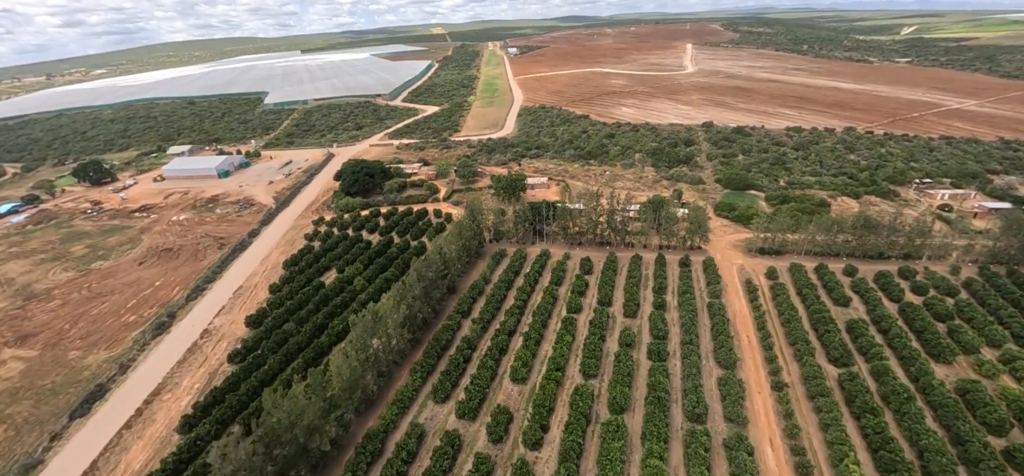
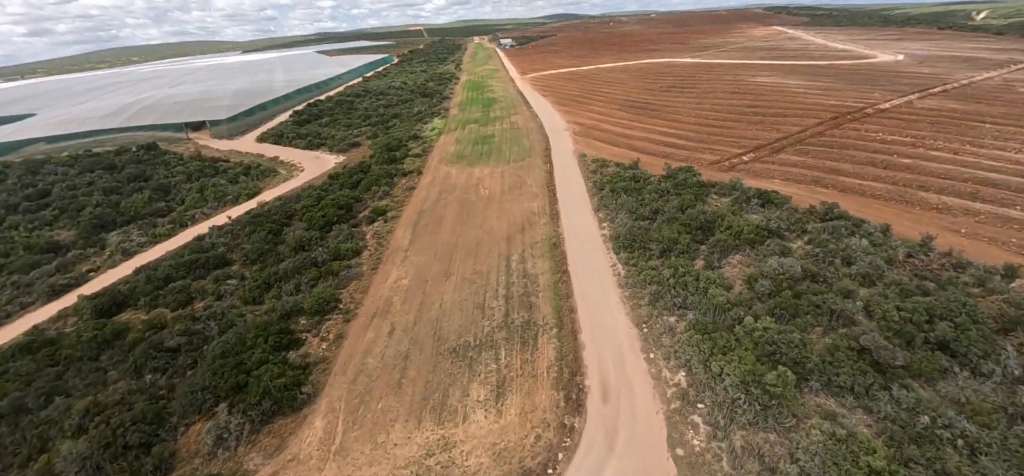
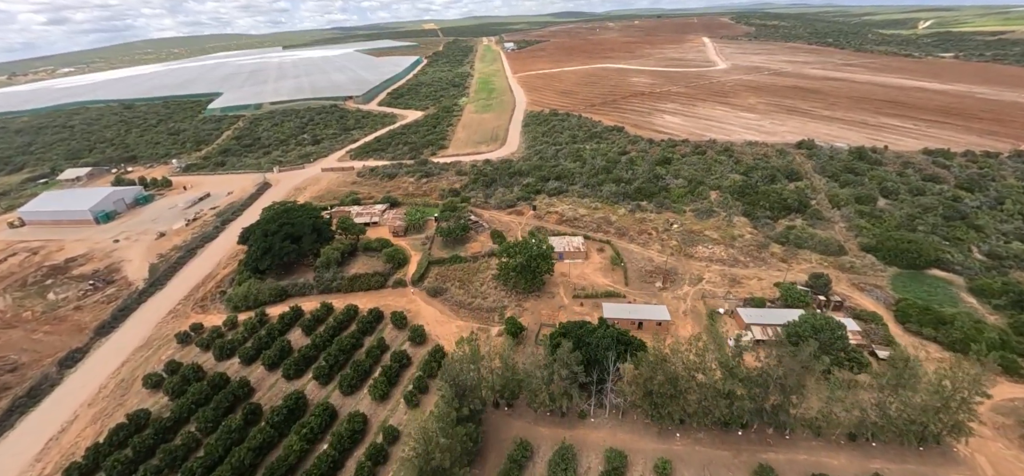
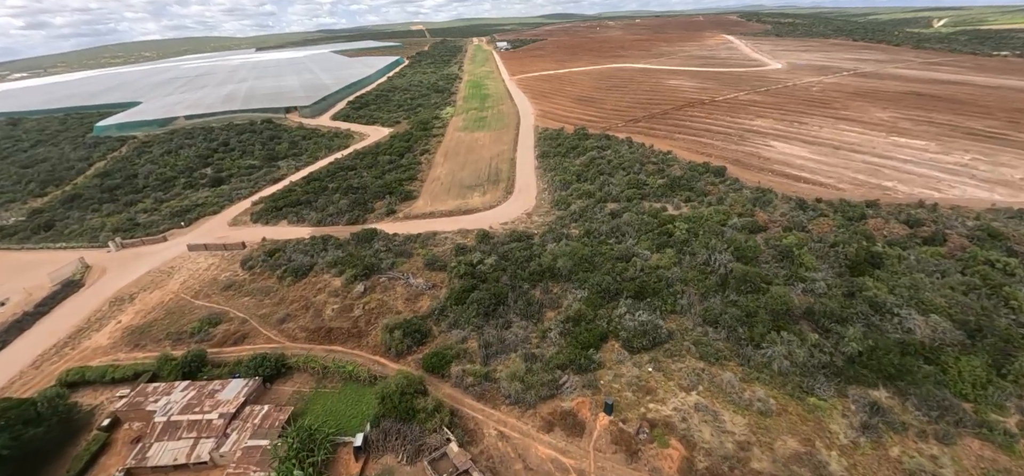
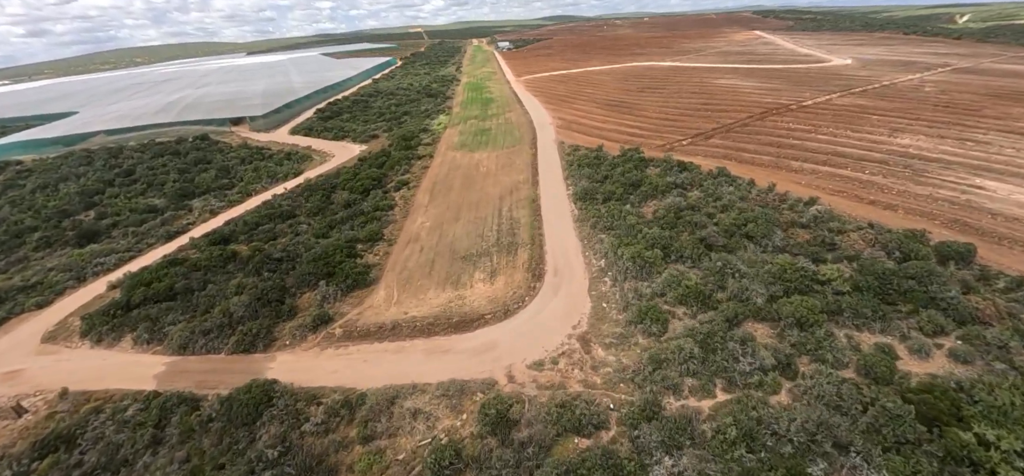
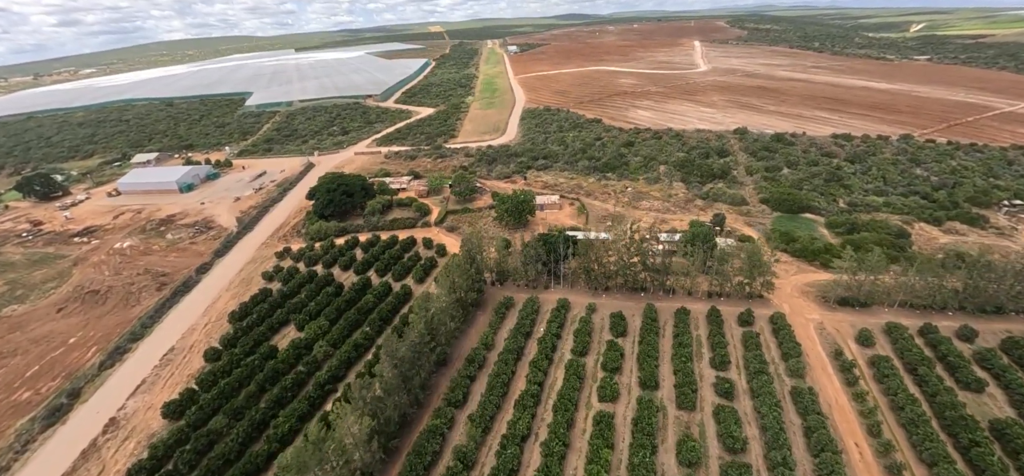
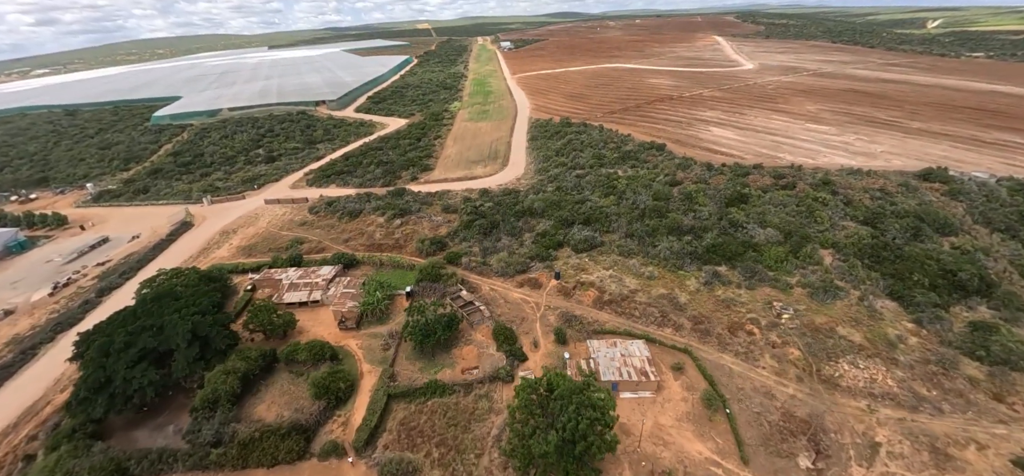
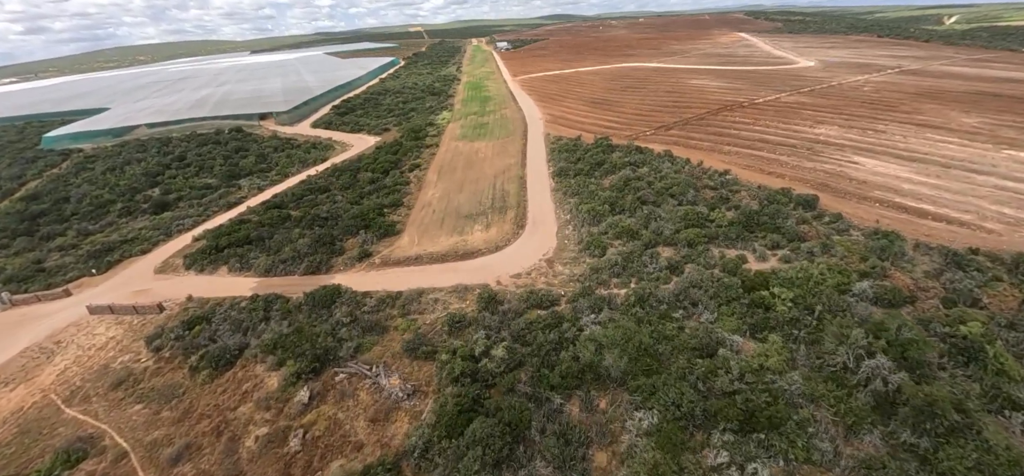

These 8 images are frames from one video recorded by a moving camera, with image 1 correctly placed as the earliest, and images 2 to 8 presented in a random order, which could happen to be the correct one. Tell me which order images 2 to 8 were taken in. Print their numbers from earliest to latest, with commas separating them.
6, 3, 7, 4, 8, 5, 2
